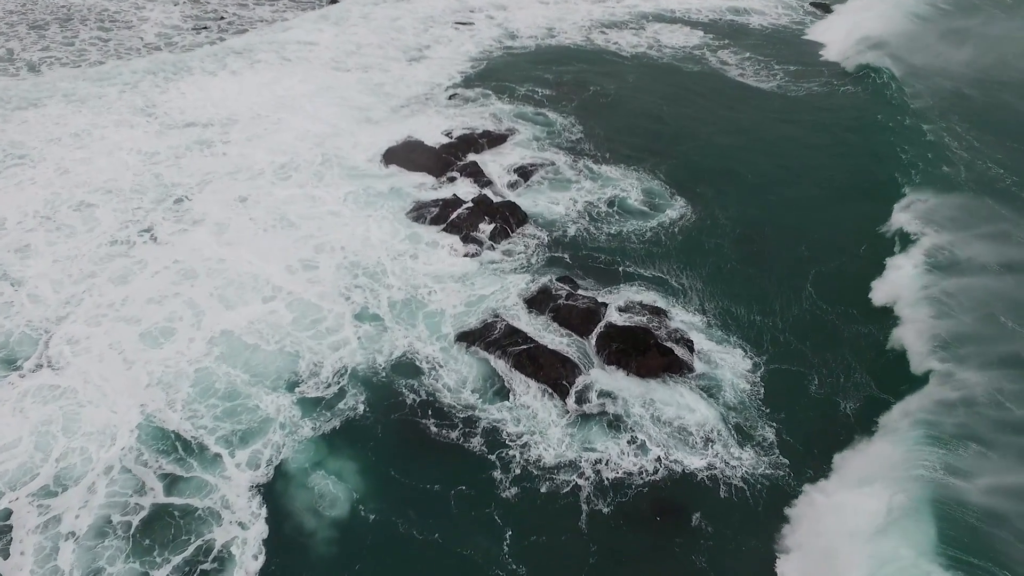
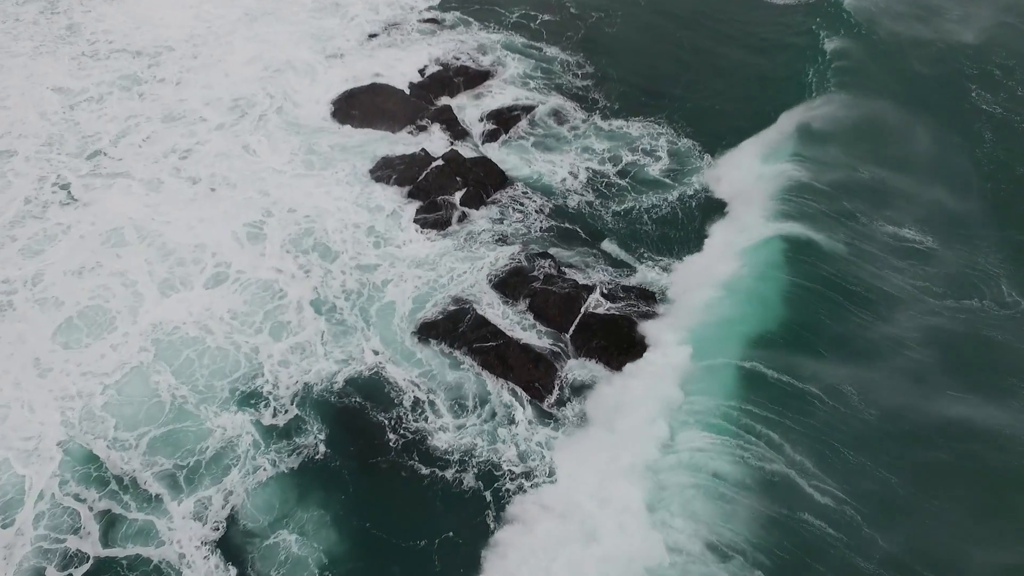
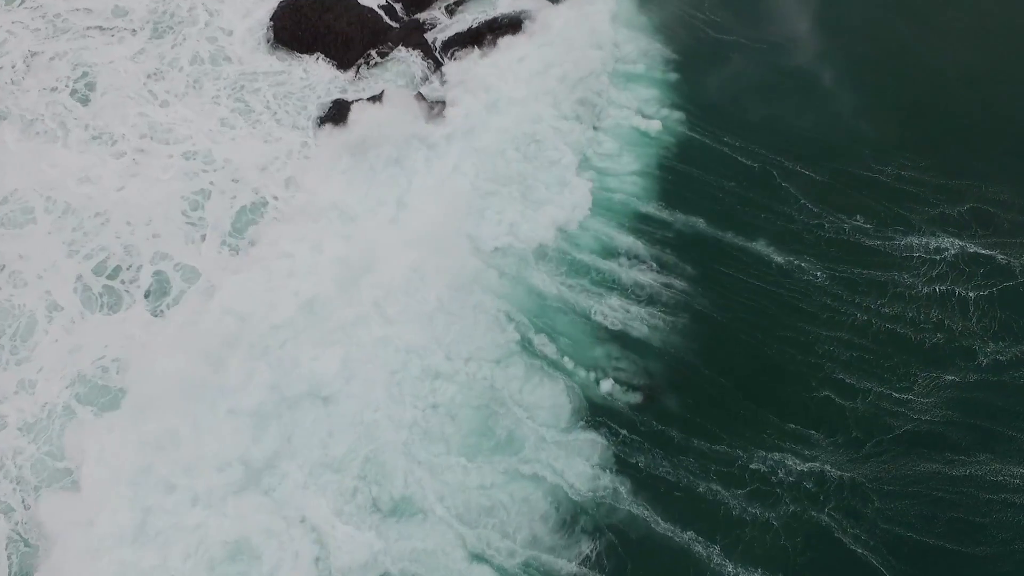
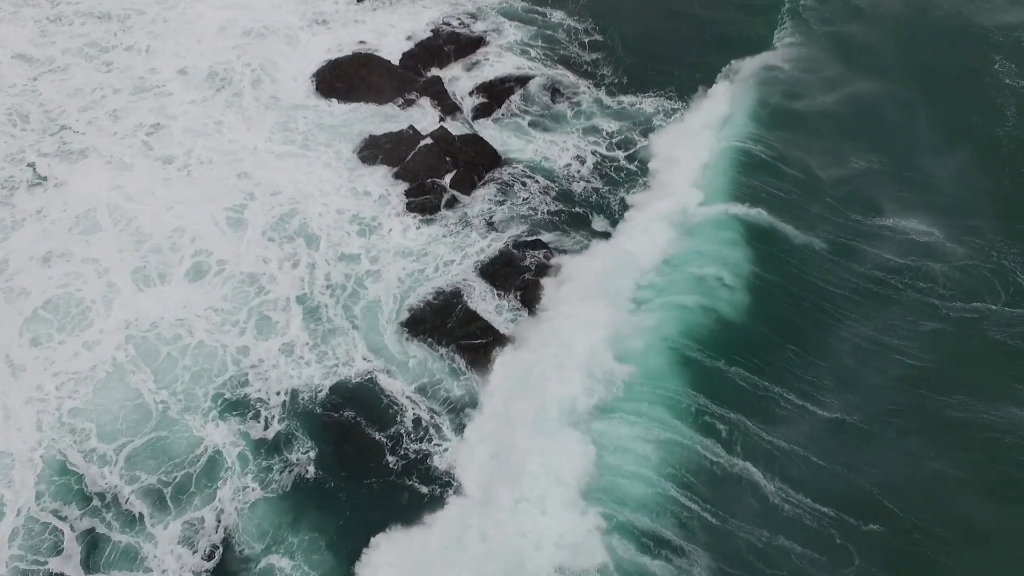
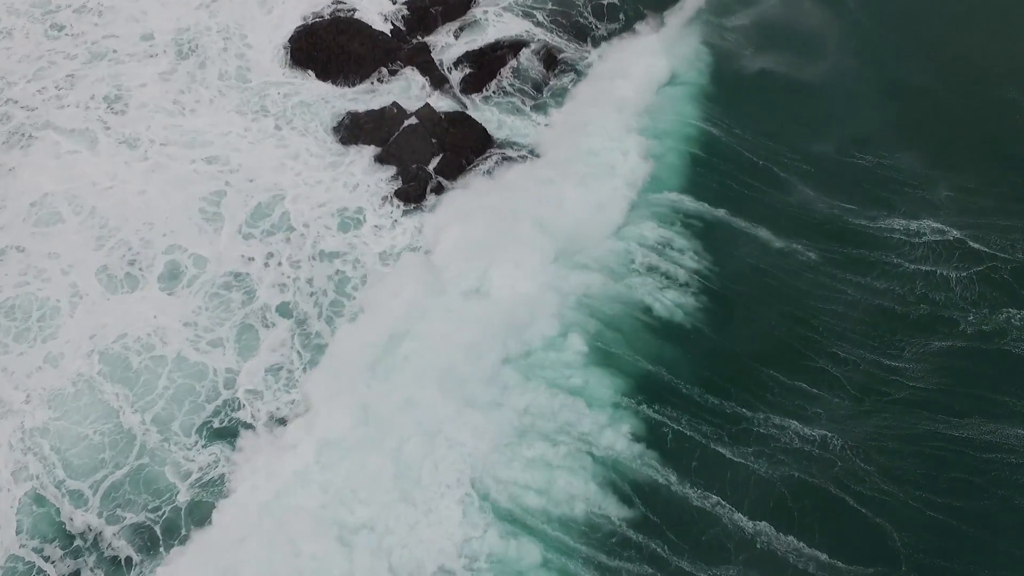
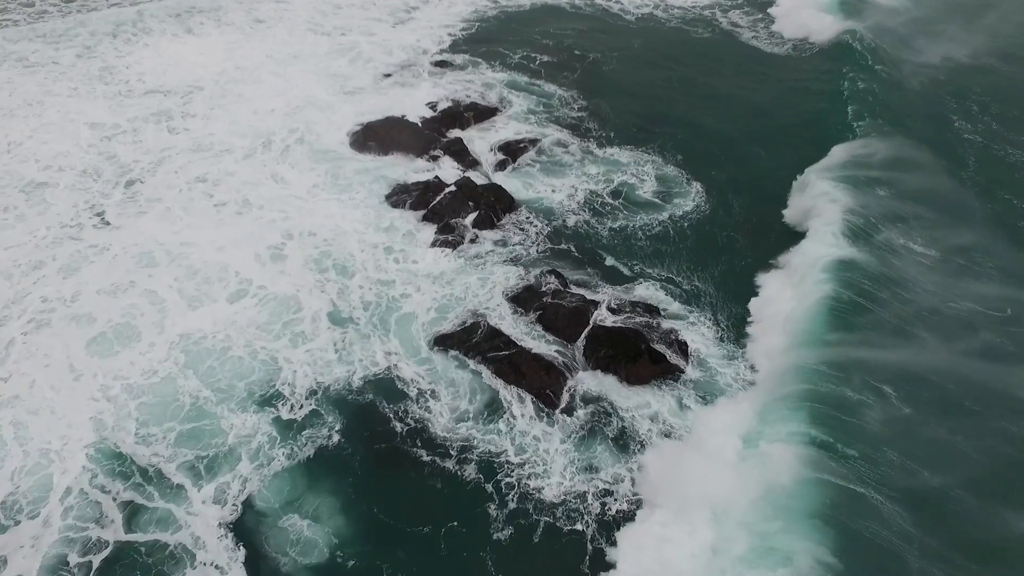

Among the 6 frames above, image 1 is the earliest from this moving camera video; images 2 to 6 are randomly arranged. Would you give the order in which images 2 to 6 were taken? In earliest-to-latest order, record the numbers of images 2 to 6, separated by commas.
6, 2, 4, 5, 3
